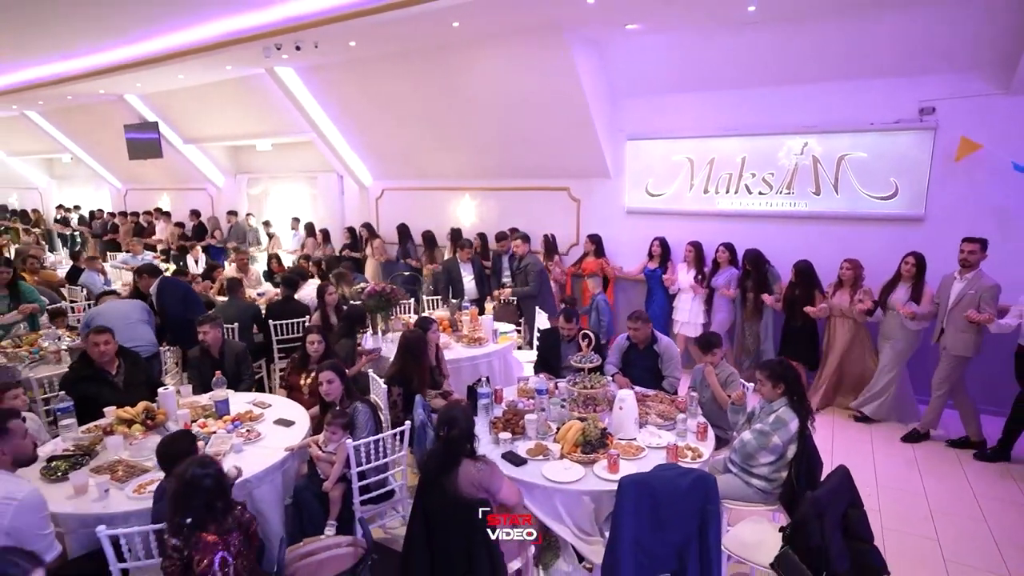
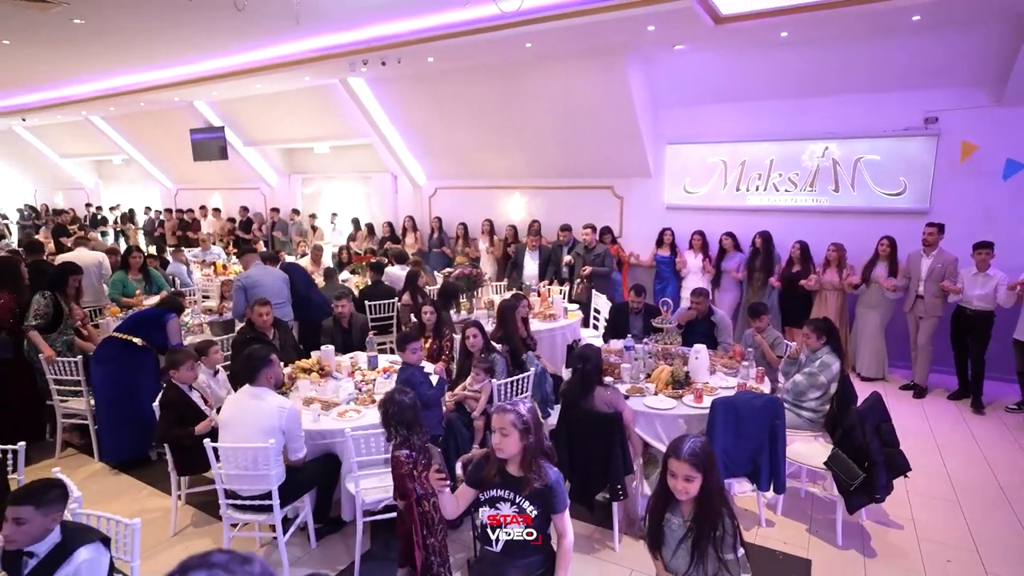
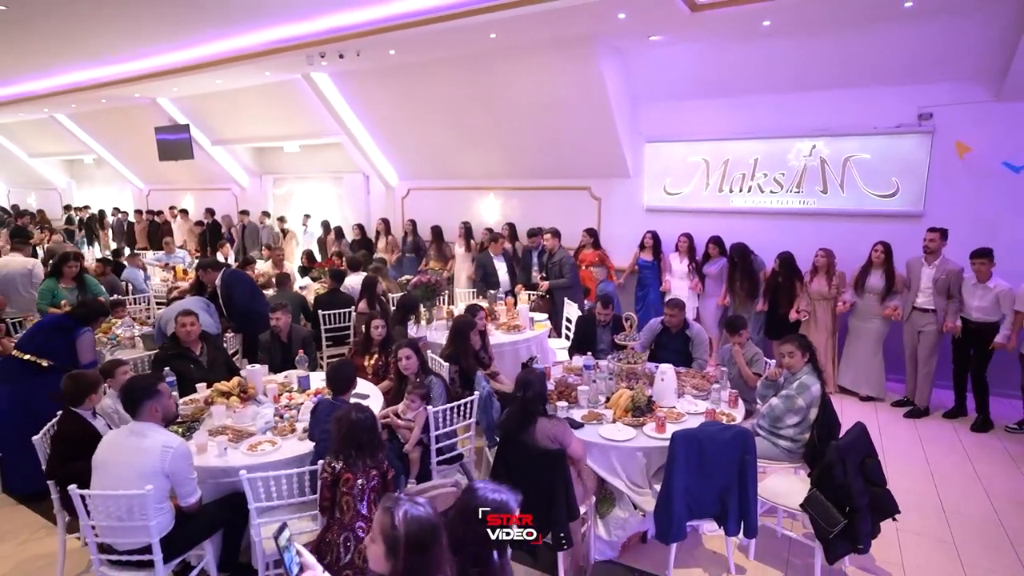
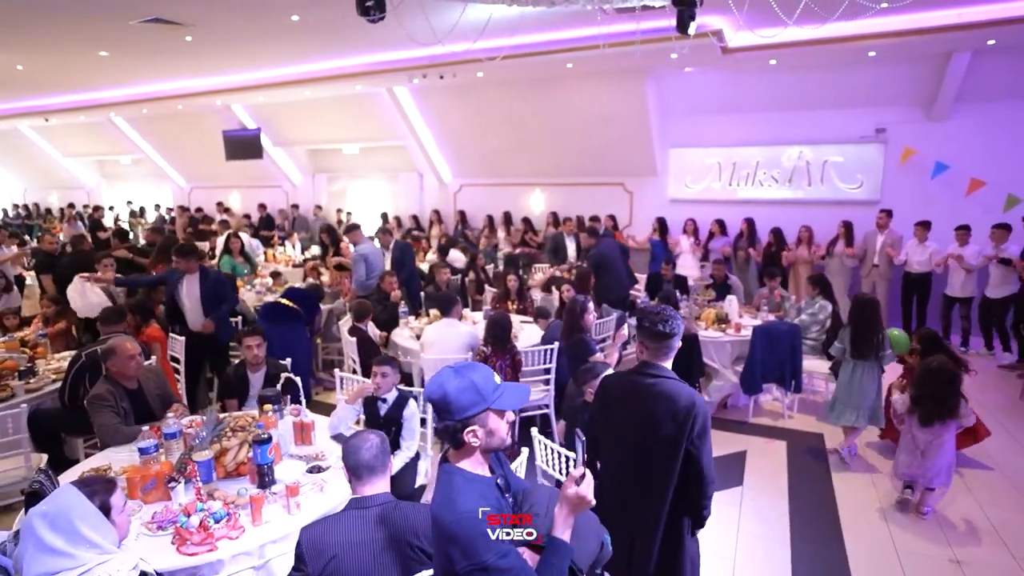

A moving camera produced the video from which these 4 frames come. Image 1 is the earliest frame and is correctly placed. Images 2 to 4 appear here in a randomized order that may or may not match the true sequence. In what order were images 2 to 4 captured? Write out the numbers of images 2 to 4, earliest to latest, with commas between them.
3, 2, 4
